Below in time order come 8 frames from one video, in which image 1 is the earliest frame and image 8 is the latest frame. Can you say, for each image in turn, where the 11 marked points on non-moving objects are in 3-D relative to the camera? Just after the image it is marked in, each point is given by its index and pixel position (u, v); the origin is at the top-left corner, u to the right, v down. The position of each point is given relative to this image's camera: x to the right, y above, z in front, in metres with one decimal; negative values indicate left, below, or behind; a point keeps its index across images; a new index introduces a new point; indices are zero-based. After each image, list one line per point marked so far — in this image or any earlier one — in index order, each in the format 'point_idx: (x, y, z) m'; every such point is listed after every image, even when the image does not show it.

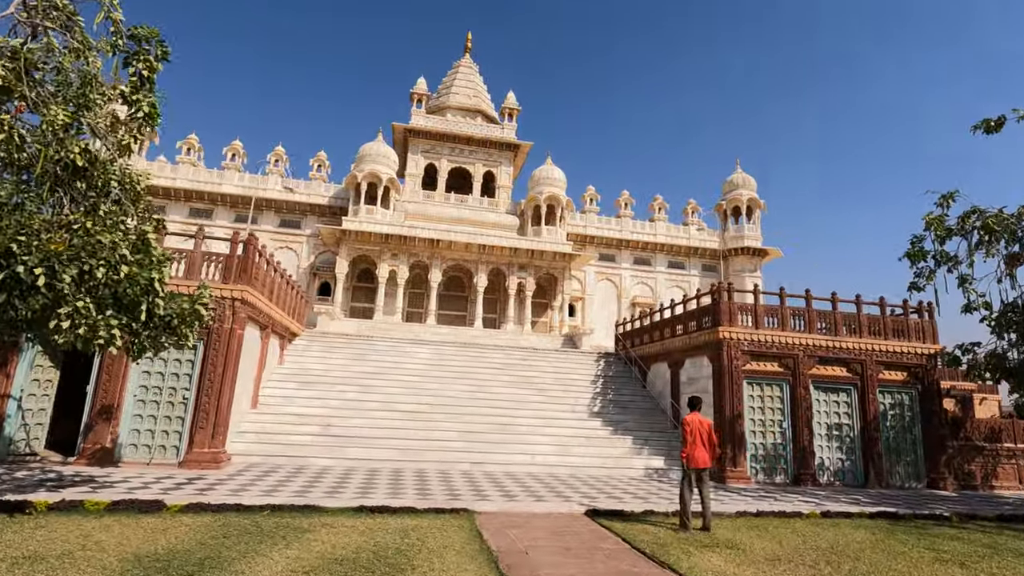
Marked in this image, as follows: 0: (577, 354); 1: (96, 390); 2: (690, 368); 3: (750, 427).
0: (+1.9, -2.0, +15.9) m
1: (-6.7, -1.6, +8.6) m
2: (+4.0, -1.8, +11.9) m
3: (+4.6, -2.7, +10.4) m
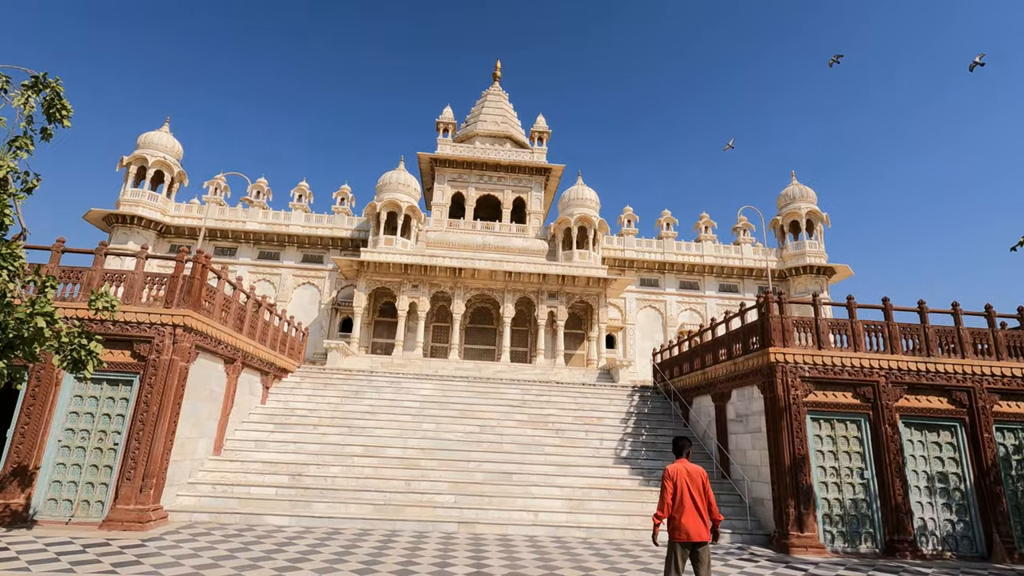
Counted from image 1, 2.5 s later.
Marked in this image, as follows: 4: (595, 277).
0: (+2.5, -2.6, +13.7) m
1: (-6.9, -2.0, +7.4) m
2: (+4.0, -2.0, +9.6) m
3: (+4.6, -2.8, +8.0) m
4: (+3.1, +0.4, +19.9) m
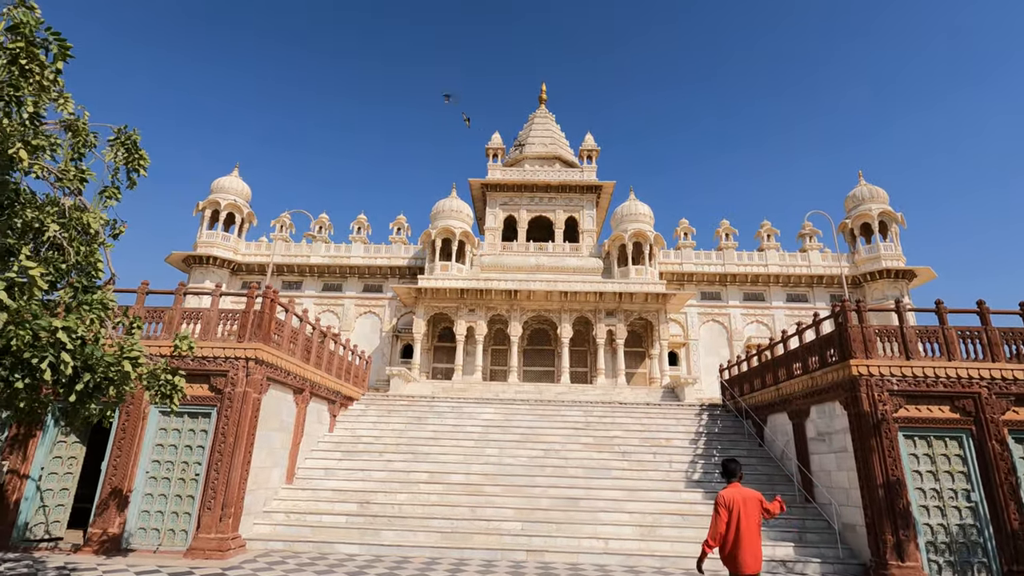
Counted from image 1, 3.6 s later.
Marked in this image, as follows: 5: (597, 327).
0: (+4.0, -3.0, +13.2) m
1: (-6.0, -2.6, +7.9) m
2: (+5.1, -2.2, +9.0) m
3: (+5.5, -2.9, +7.3) m
4: (+5.1, -0.1, +19.4) m
5: (+3.1, -1.4, +19.7) m
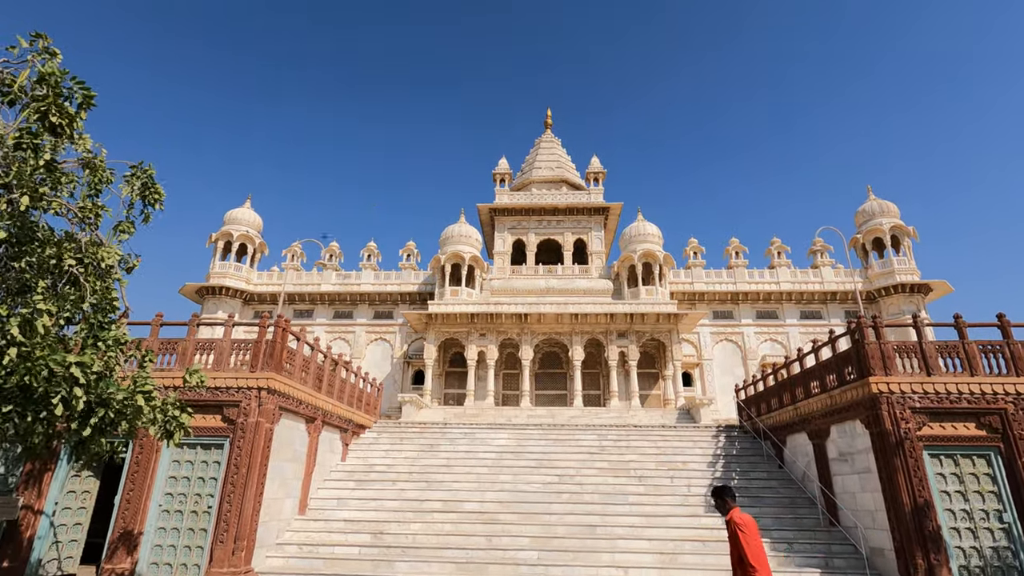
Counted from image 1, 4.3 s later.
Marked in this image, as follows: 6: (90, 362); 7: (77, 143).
0: (+4.3, -3.4, +13.0) m
1: (-5.7, -3.1, +7.9) m
2: (+5.3, -2.5, +8.7) m
3: (+5.7, -3.1, +7.0) m
4: (+5.5, -0.9, +19.3) m
5: (+3.5, -2.2, +19.6) m
6: (-4.1, -0.7, +5.2) m
7: (-4.5, +1.5, +5.5) m
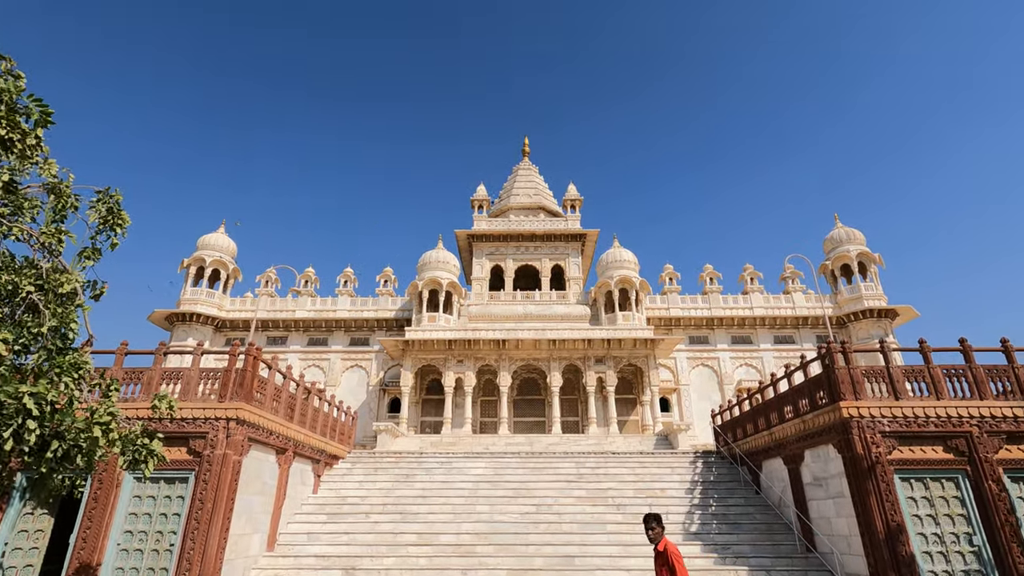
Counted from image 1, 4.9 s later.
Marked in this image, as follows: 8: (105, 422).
0: (+3.8, -4.1, +13.0) m
1: (-6.1, -3.5, +7.5) m
2: (+5.0, -2.9, +8.8) m
3: (+5.4, -3.4, +7.1) m
4: (+4.7, -1.8, +19.4) m
5: (+2.7, -3.2, +19.5) m
6: (-4.3, -1.0, +4.9) m
7: (-4.7, +1.2, +5.4) m
8: (-4.1, -1.4, +5.5) m
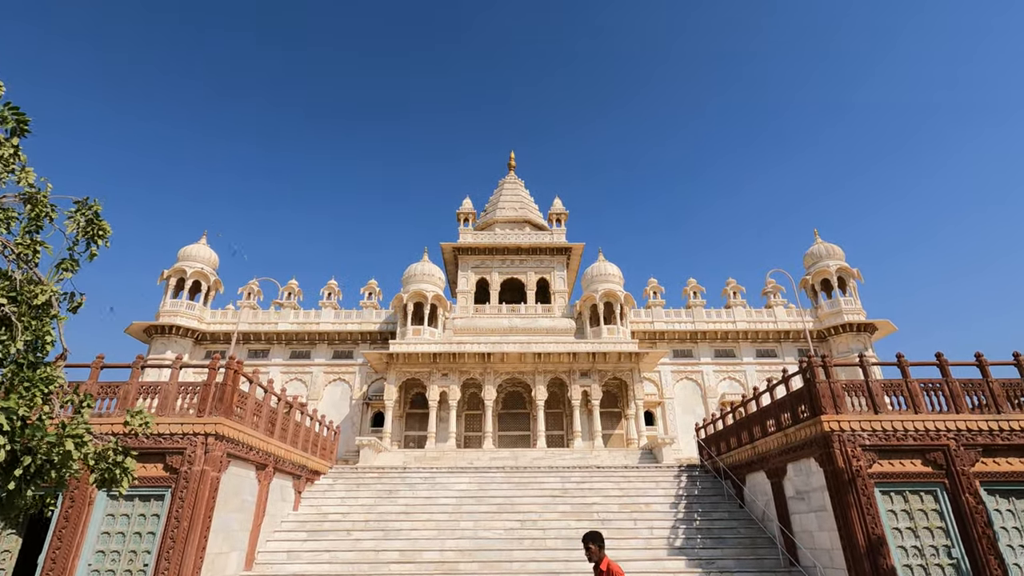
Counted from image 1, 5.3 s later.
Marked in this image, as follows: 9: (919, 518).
0: (+3.4, -4.4, +13.0) m
1: (-6.3, -3.6, +7.2) m
2: (+4.7, -3.1, +8.9) m
3: (+5.2, -3.6, +7.1) m
4: (+4.1, -2.3, +19.5) m
5: (+2.2, -3.7, +19.5) m
6: (-4.4, -1.1, +4.8) m
7: (-4.9, +1.1, +5.3) m
8: (-4.3, -1.5, +5.3) m
9: (+5.6, -3.2, +7.4) m
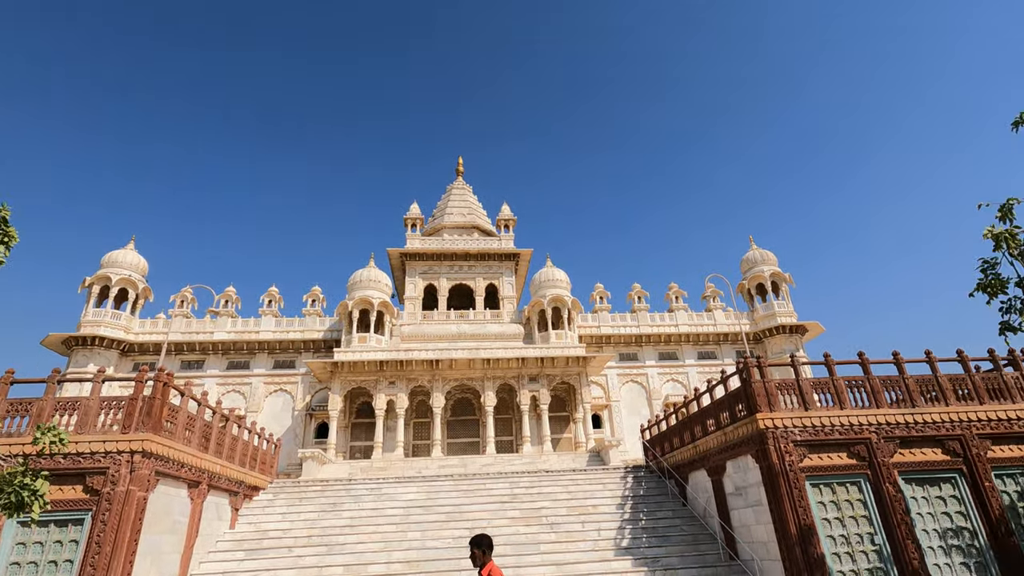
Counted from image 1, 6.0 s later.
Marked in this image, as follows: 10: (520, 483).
0: (+2.2, -4.5, +13.2) m
1: (-7.0, -3.8, +6.5) m
2: (+3.8, -3.2, +9.2) m
3: (+4.5, -3.7, +7.5) m
4: (+2.3, -2.5, +19.8) m
5: (+0.3, -3.9, +19.6) m
6: (-4.9, -1.1, +4.3) m
7: (-5.4, +1.0, +4.8) m
8: (-4.8, -1.6, +4.9) m
9: (+4.9, -3.2, +7.8) m
10: (+0.2, -4.6, +12.6) m
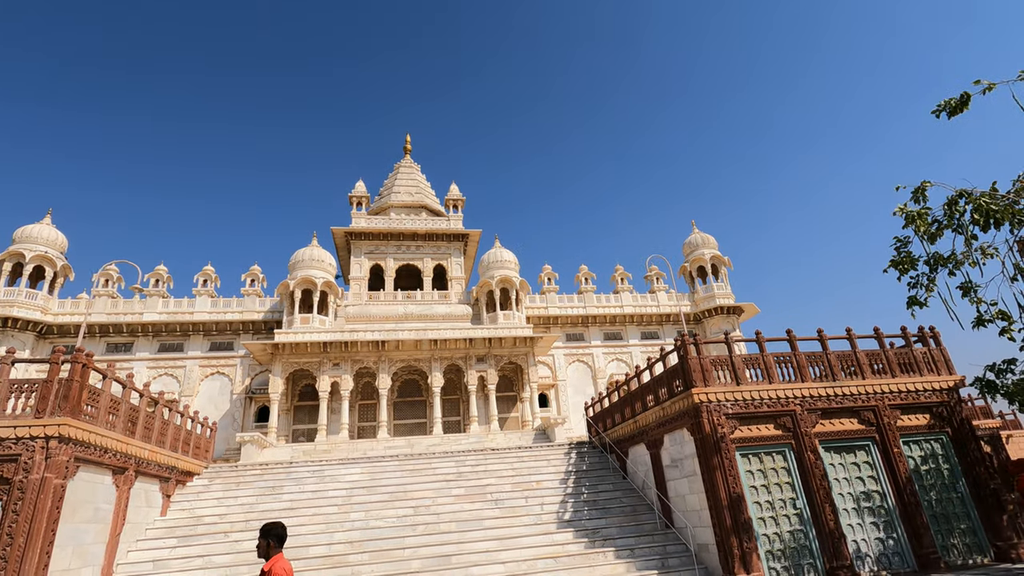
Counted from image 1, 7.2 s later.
0: (+0.8, -4.0, +13.4) m
1: (-7.6, -3.4, +6.0) m
2: (+2.9, -2.9, +9.6) m
3: (+3.7, -3.4, +8.0) m
4: (+0.3, -1.8, +19.9) m
5: (-1.6, -3.1, +19.6) m
6: (-5.4, -0.9, +3.9) m
7: (-5.9, +1.3, +4.2) m
8: (-5.3, -1.3, +4.4) m
9: (+4.0, -2.9, +8.3) m
10: (-1.1, -4.1, +12.7) m
